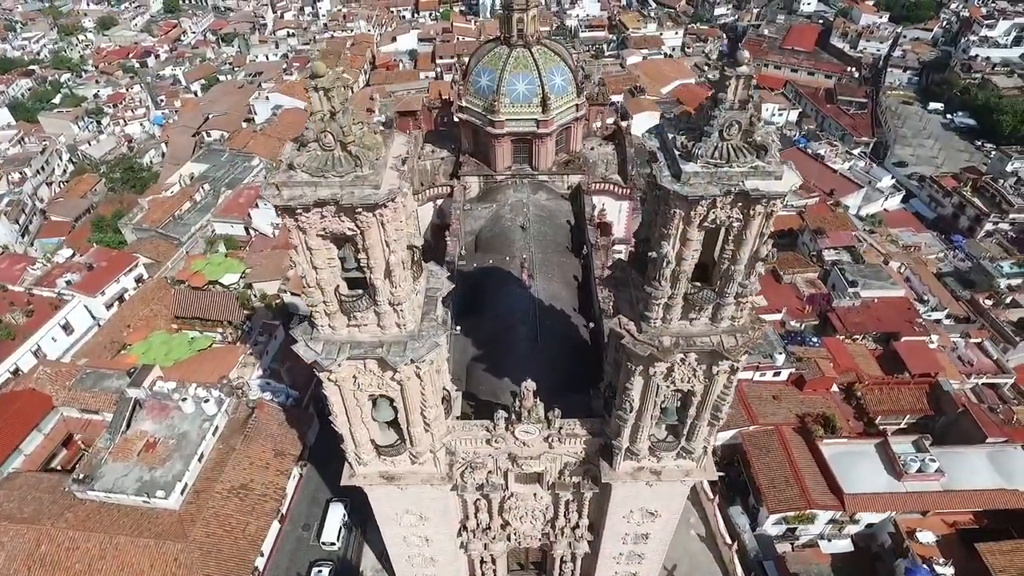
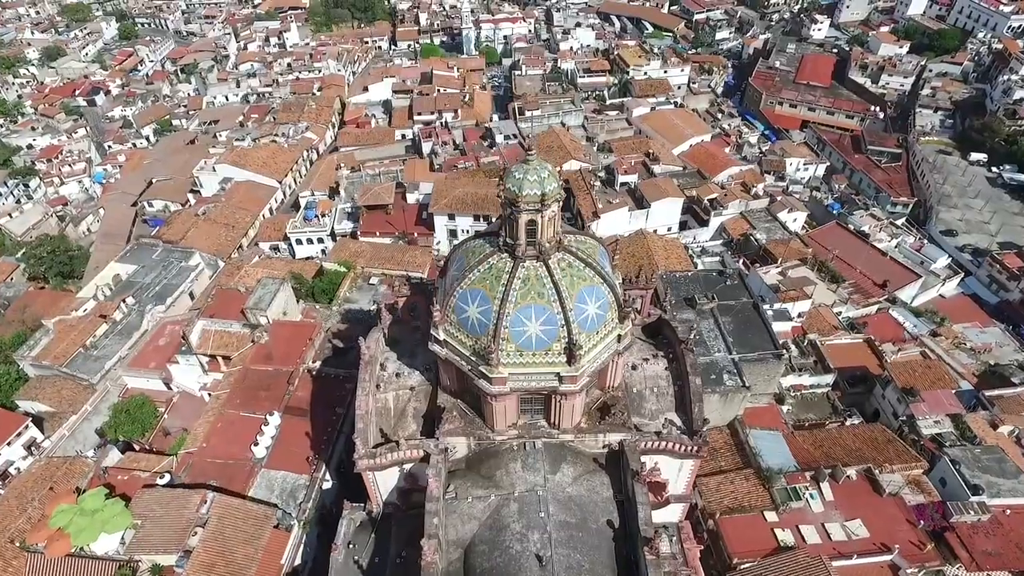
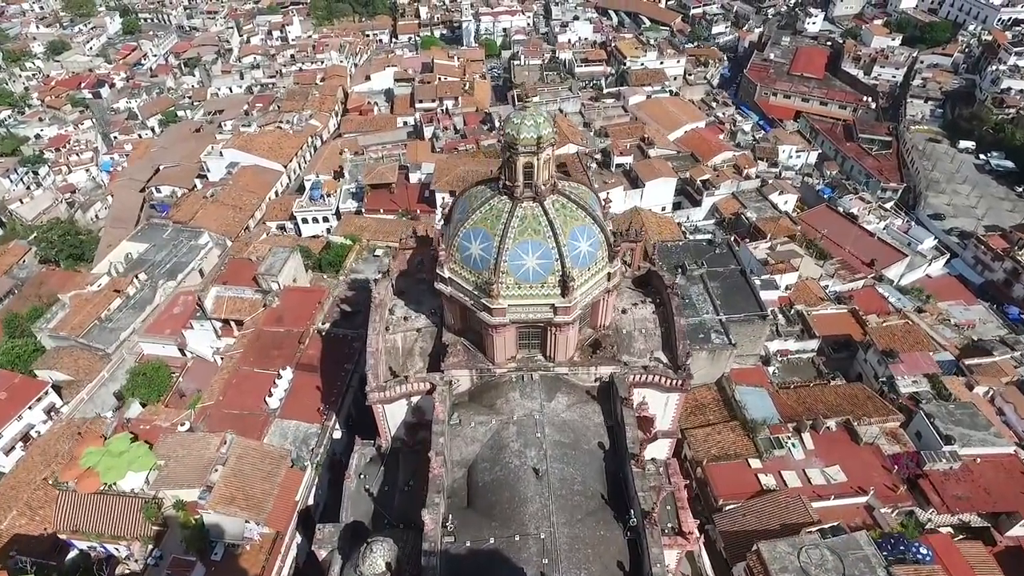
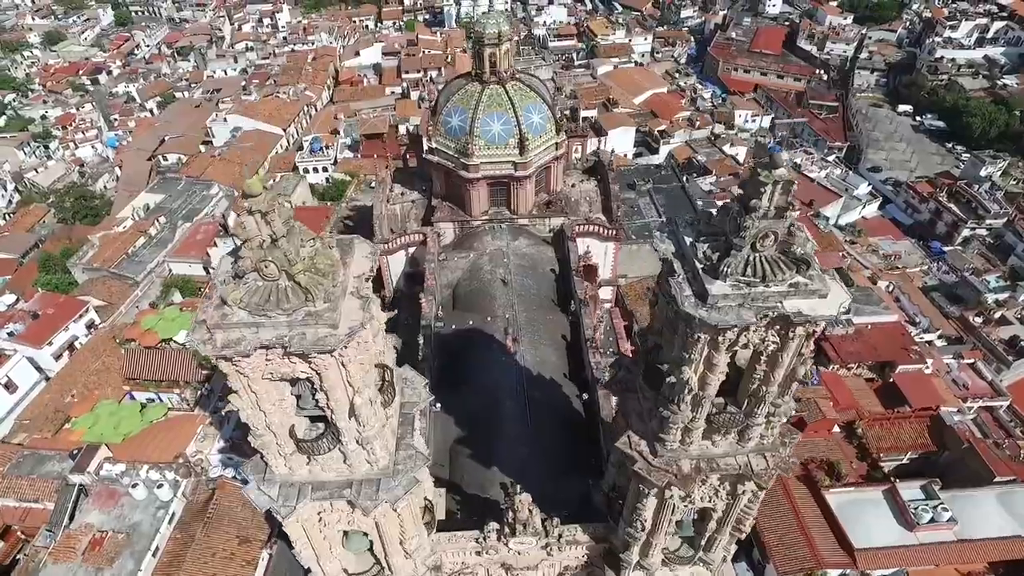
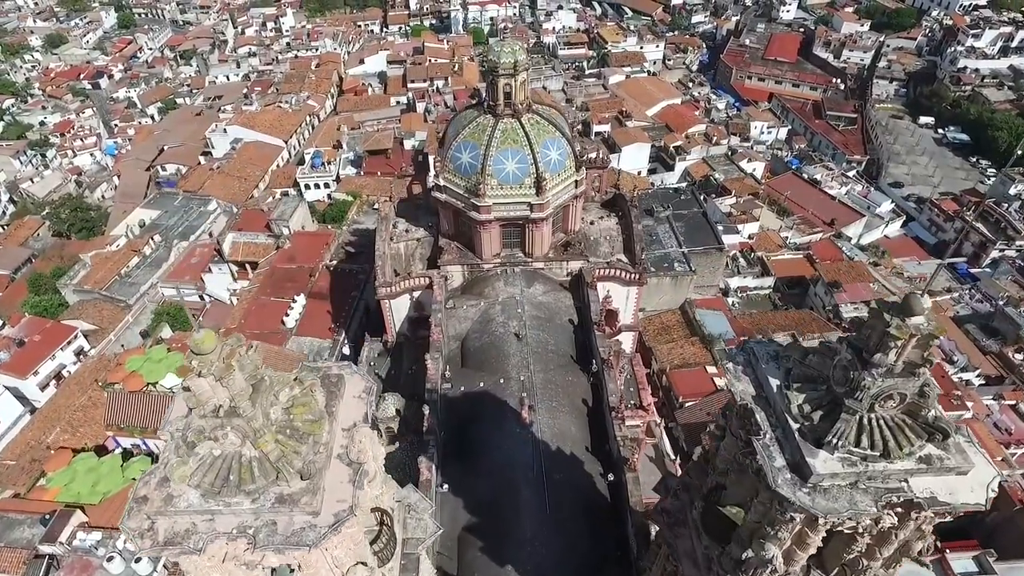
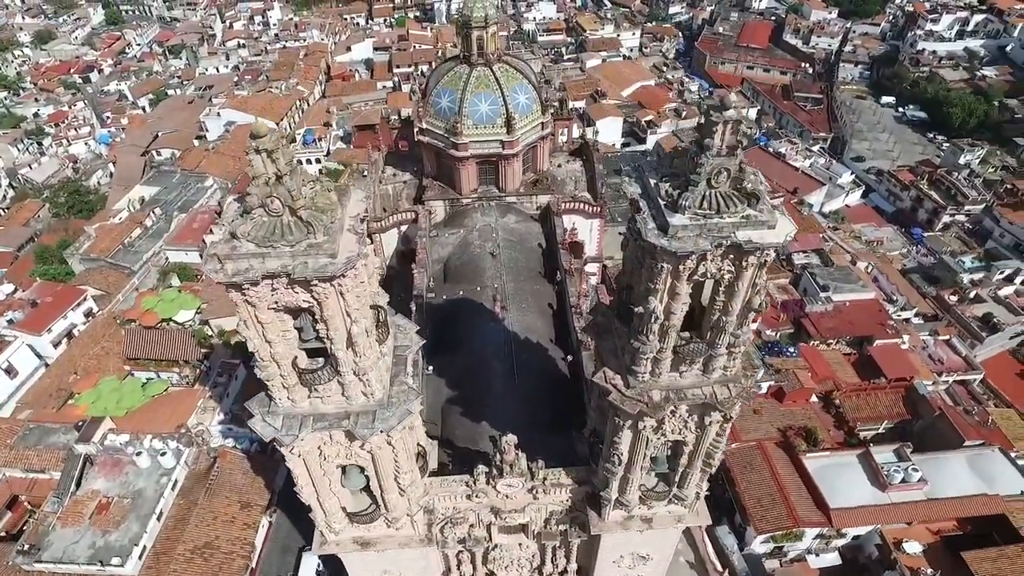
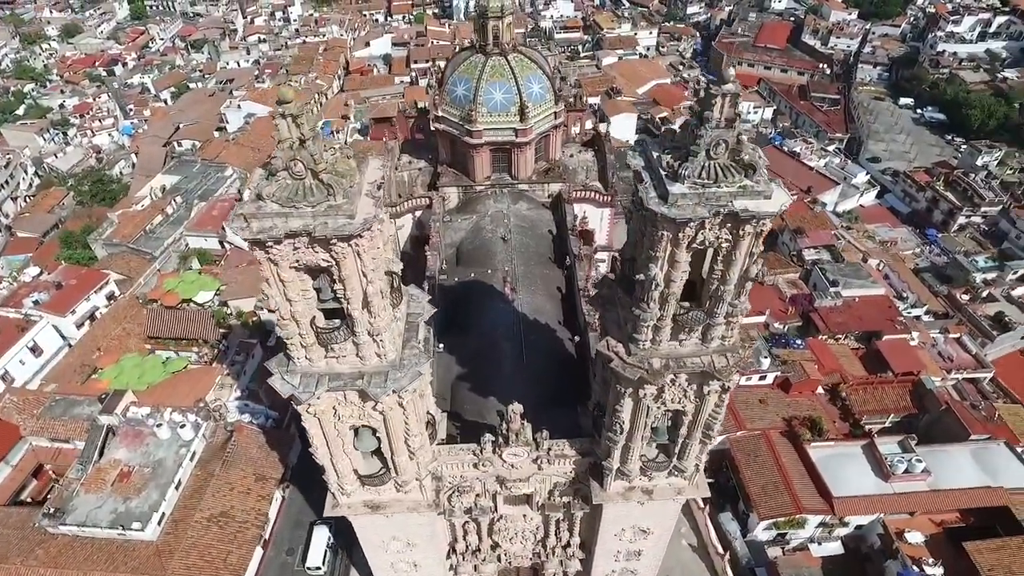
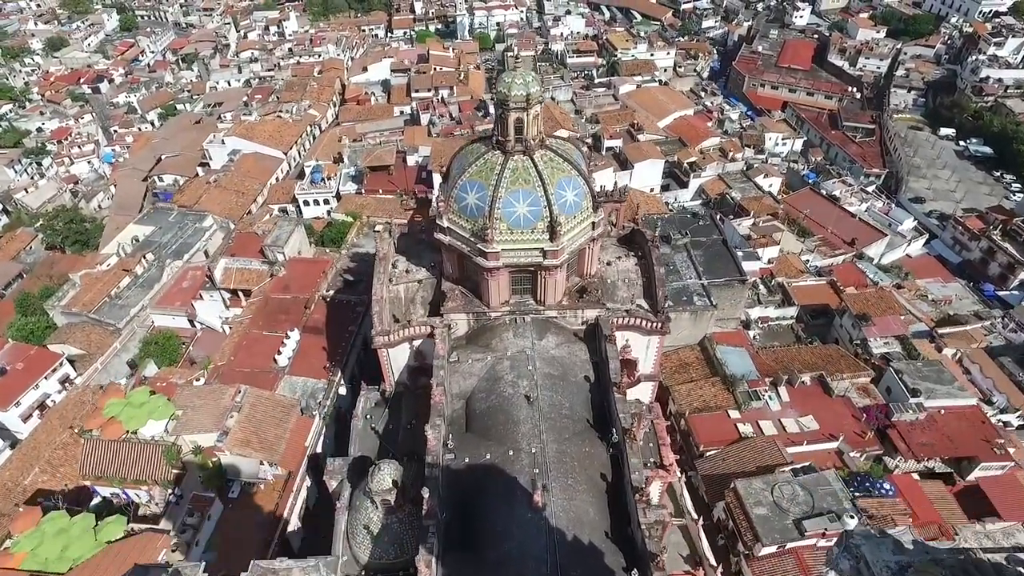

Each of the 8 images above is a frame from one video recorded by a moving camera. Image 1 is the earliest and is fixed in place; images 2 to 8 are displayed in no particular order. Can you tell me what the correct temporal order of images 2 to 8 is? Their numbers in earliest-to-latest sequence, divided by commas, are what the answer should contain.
7, 6, 4, 5, 8, 3, 2
